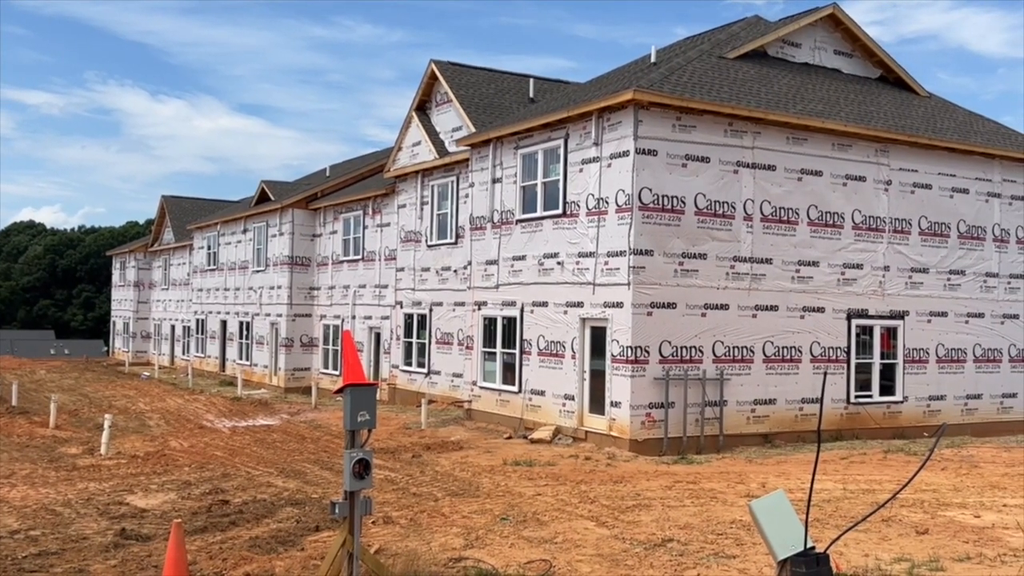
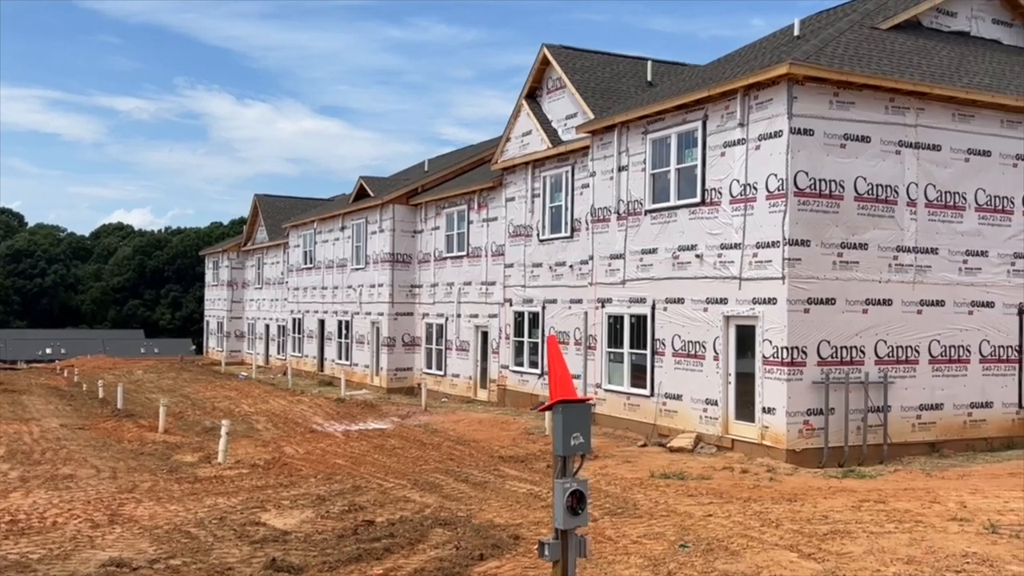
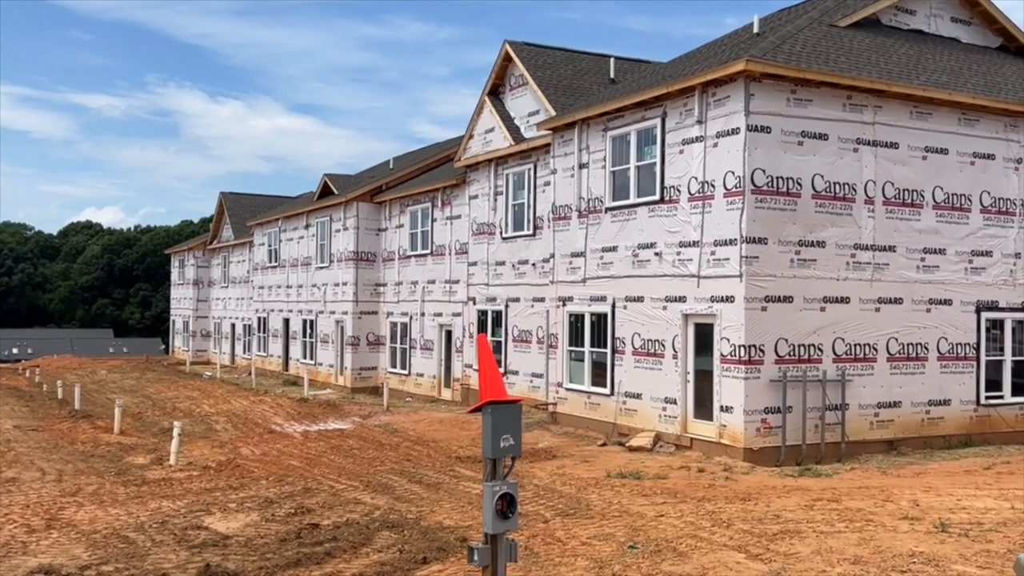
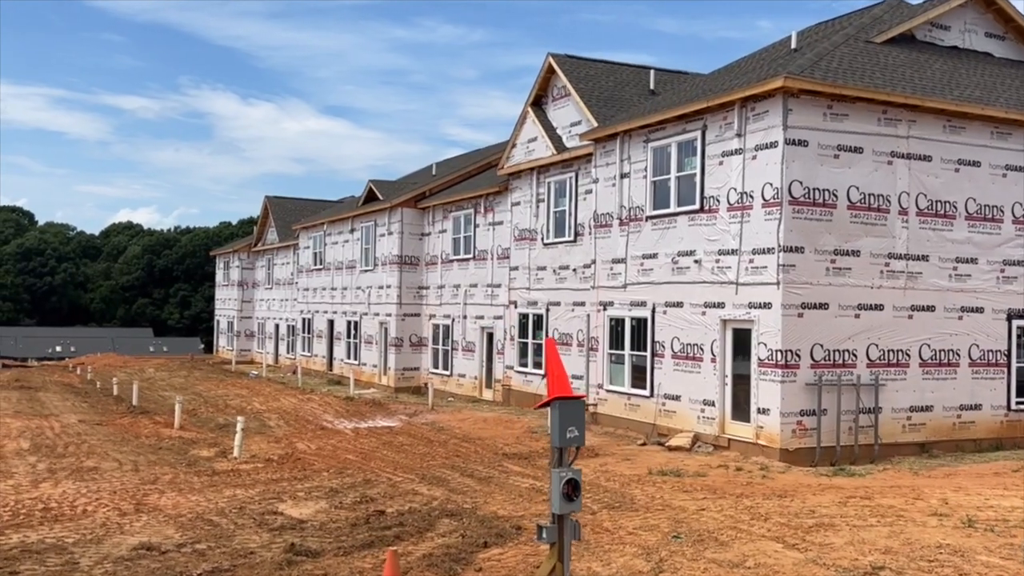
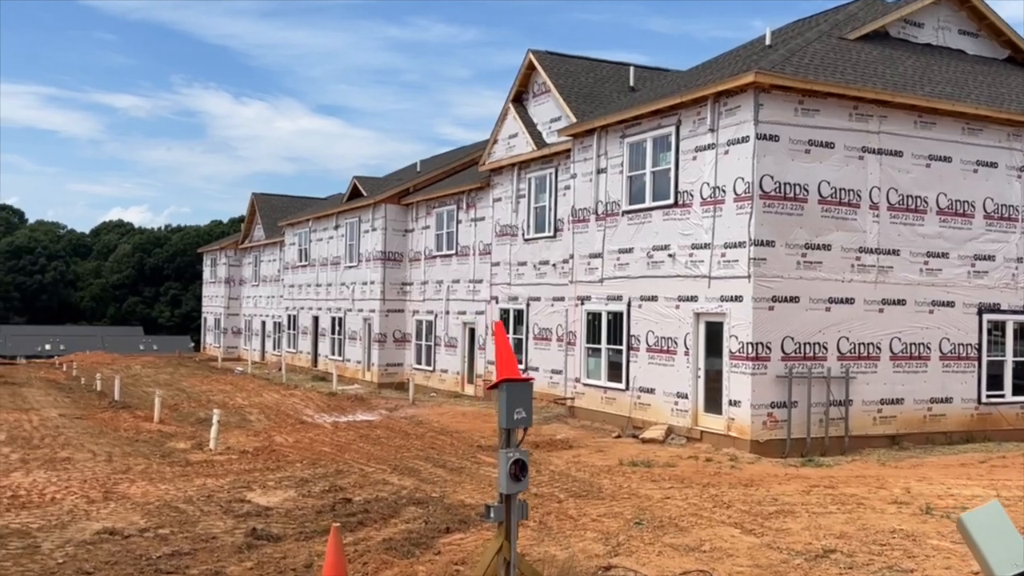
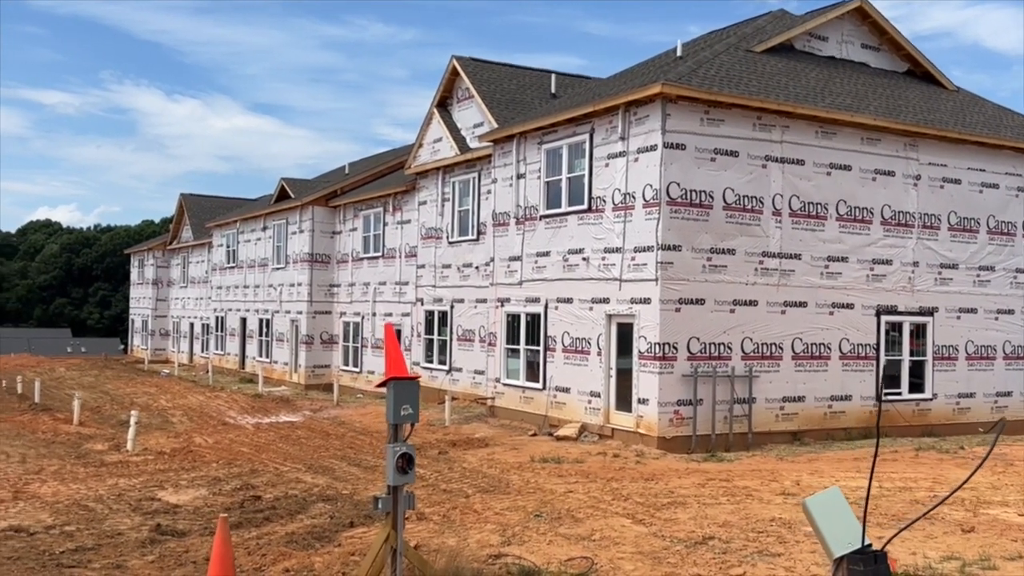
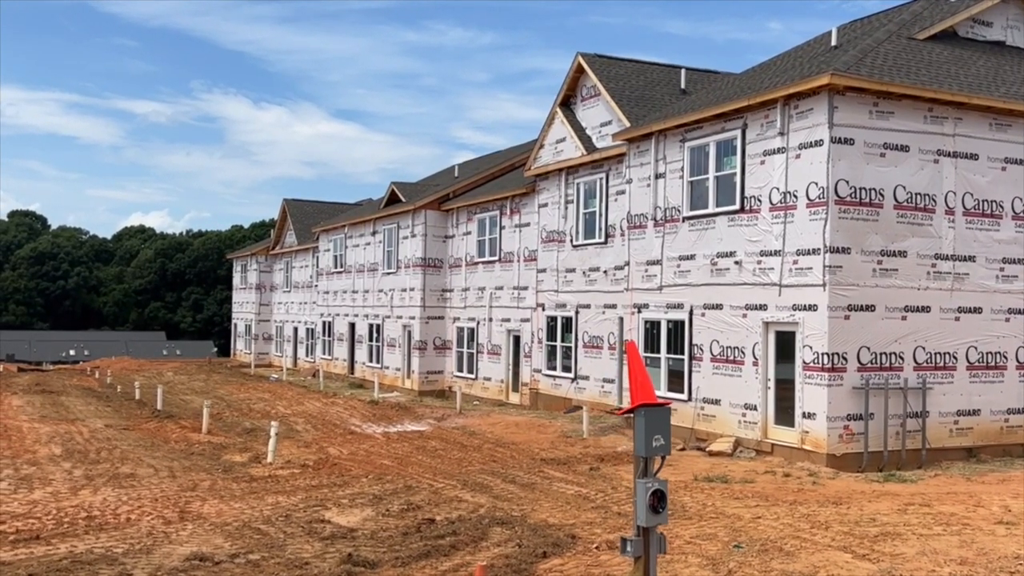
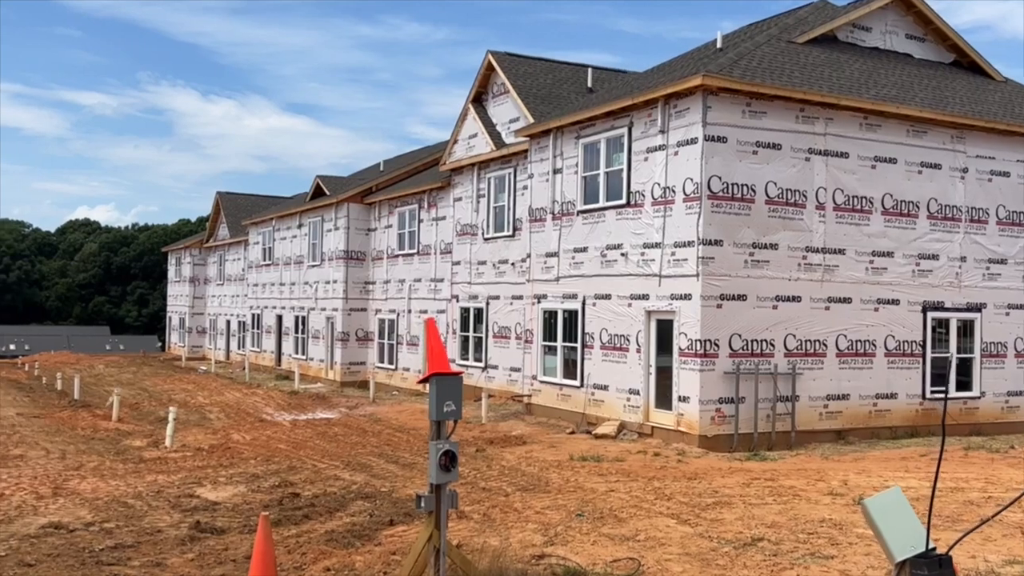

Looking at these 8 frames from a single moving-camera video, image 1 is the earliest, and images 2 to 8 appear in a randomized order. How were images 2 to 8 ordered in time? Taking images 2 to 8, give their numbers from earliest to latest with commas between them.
6, 8, 5, 4, 7, 2, 3
